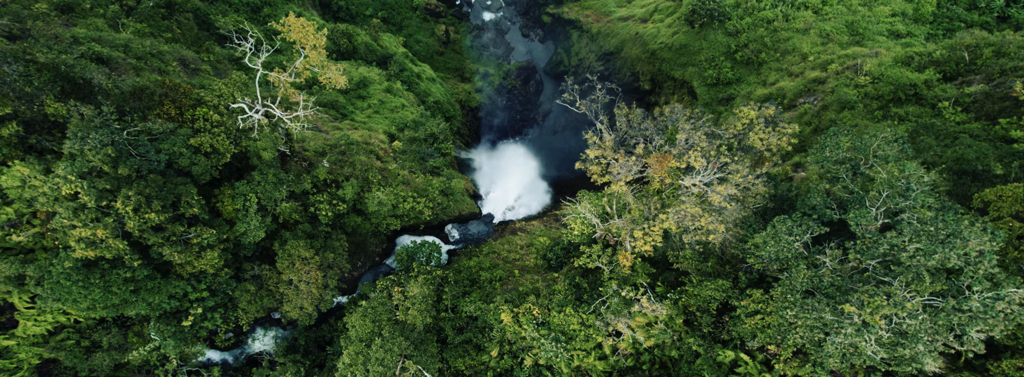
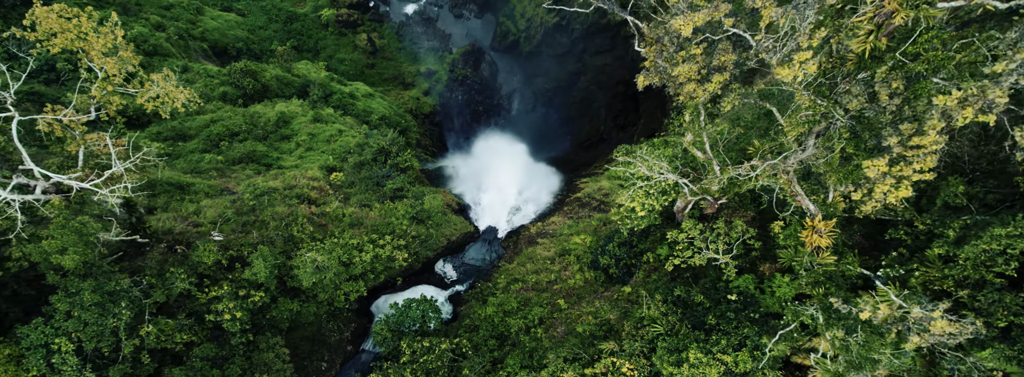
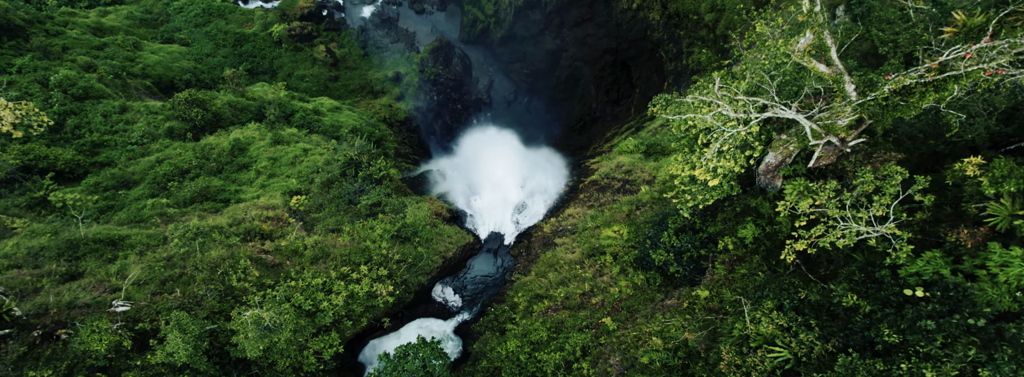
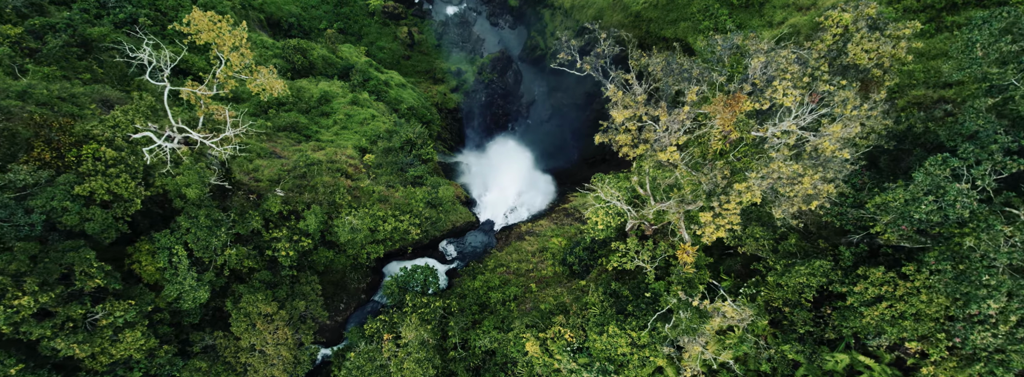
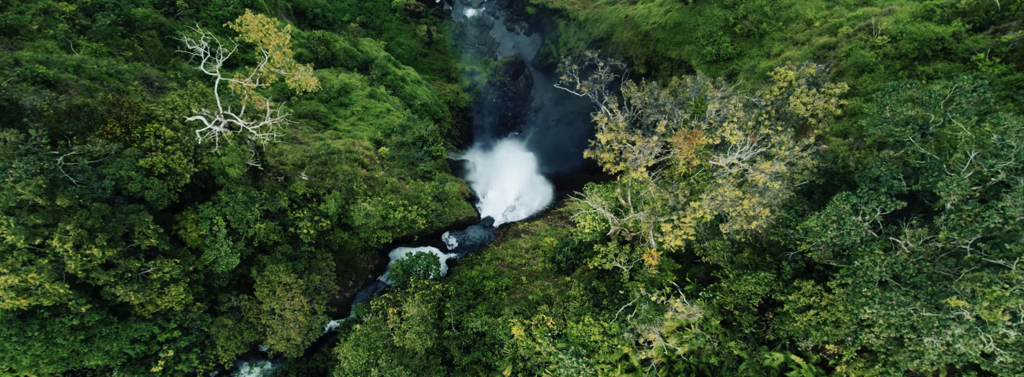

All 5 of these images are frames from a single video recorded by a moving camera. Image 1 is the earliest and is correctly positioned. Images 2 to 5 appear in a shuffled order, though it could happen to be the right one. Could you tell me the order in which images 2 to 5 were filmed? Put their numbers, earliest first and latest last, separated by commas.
5, 4, 2, 3
